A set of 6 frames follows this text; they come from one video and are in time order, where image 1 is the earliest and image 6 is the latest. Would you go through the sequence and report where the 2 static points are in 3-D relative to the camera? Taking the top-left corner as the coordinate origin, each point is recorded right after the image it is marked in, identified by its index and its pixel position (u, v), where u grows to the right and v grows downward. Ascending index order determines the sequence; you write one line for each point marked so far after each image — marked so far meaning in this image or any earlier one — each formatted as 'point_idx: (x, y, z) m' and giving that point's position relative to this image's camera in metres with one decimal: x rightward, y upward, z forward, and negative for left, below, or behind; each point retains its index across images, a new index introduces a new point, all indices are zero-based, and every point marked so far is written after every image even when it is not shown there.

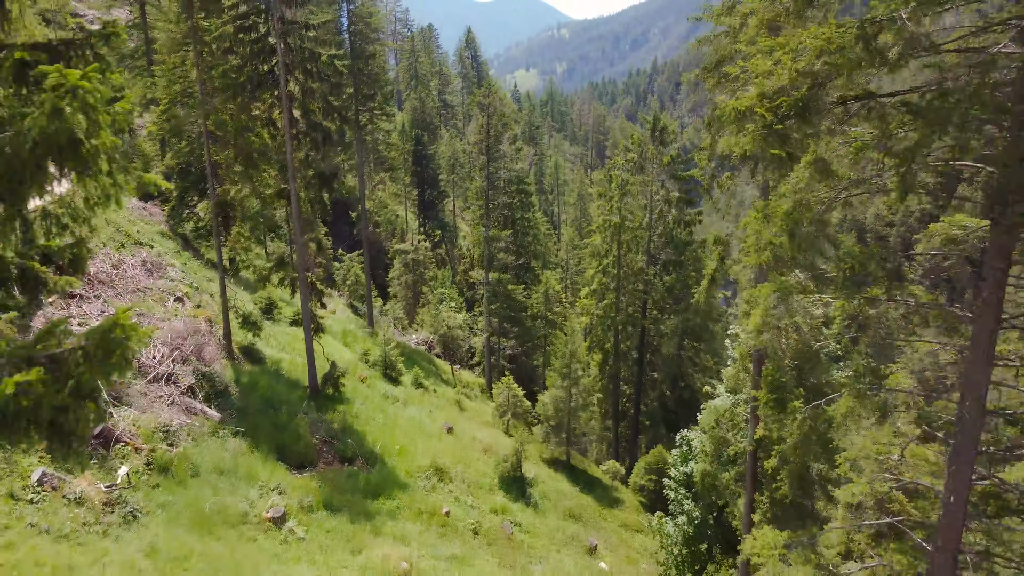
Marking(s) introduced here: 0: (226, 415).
0: (-4.5, -2.0, +12.9) m
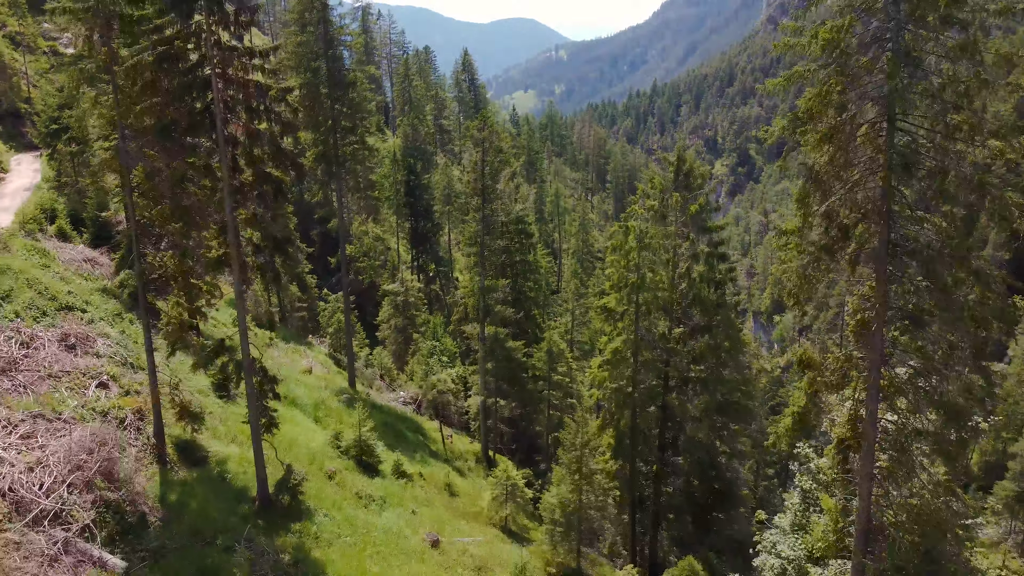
0: (-4.5, -3.3, +9.9) m
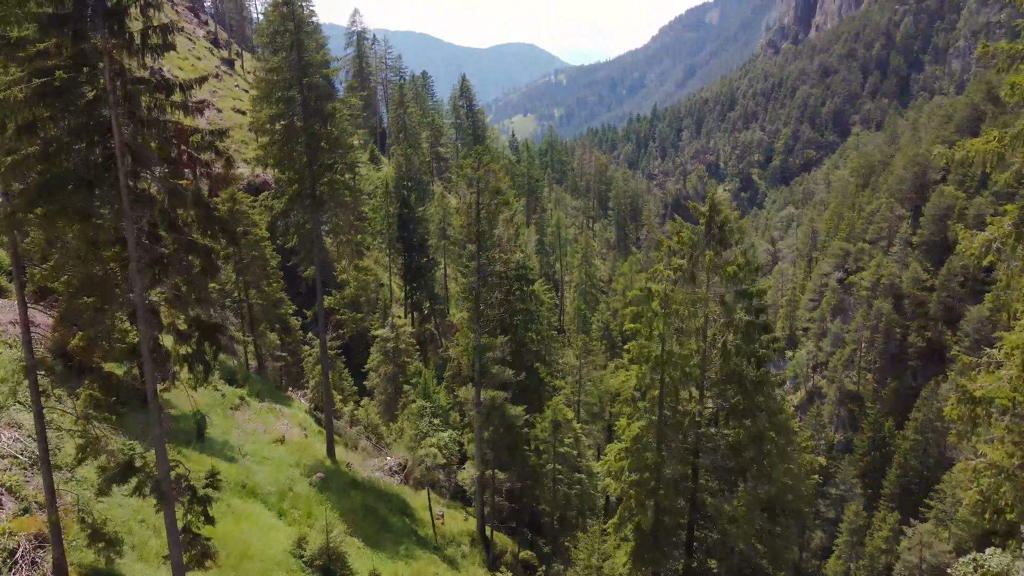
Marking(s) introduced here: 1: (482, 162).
0: (-4.5, -4.3, +7.0) m
1: (-0.7, +2.9, +19.2) m
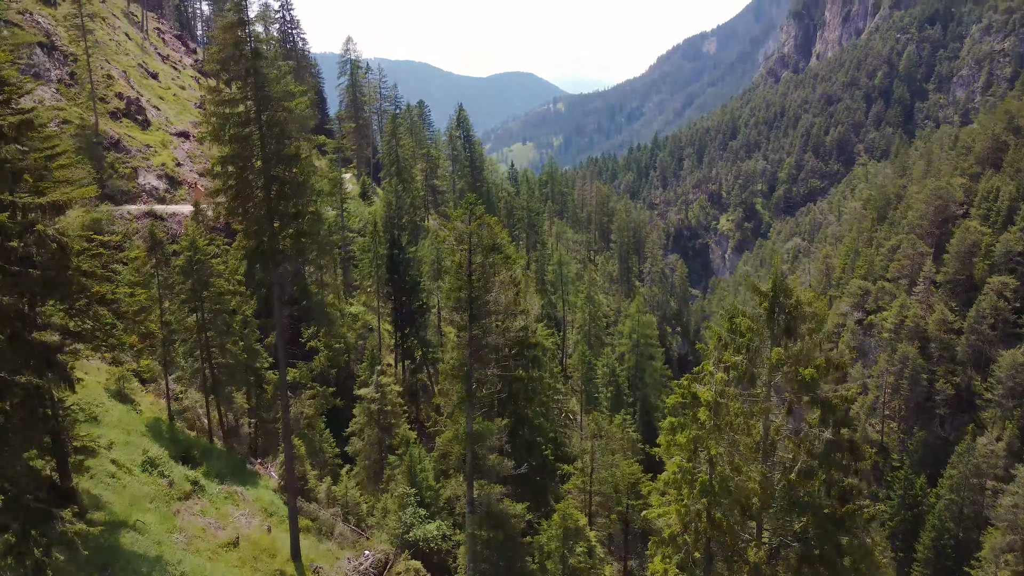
0: (-4.5, -5.4, +3.5) m
1: (-0.7, +1.5, +15.9) m
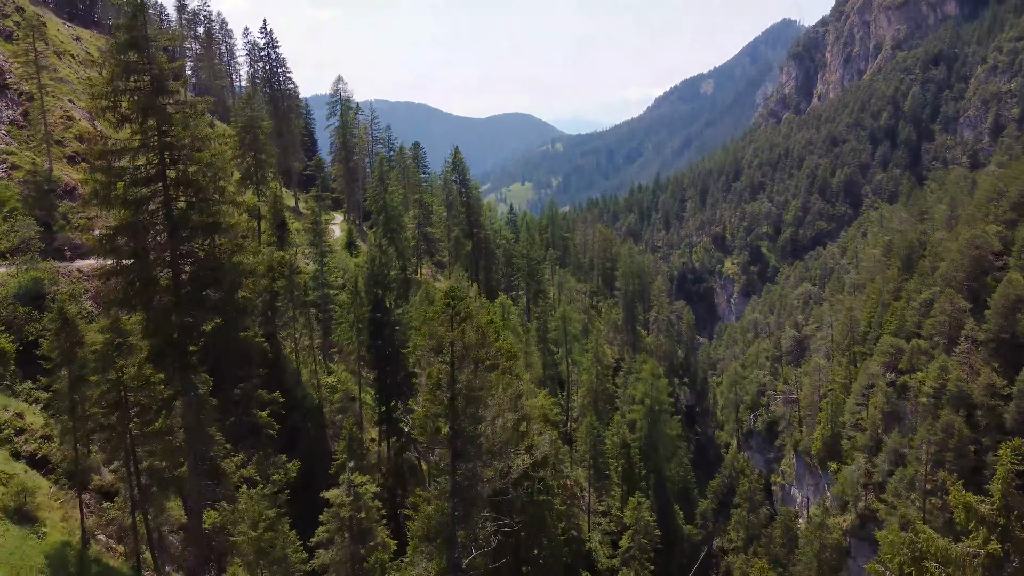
0: (-4.5, -6.6, -1.5) m
1: (-0.7, -0.3, +11.2) m
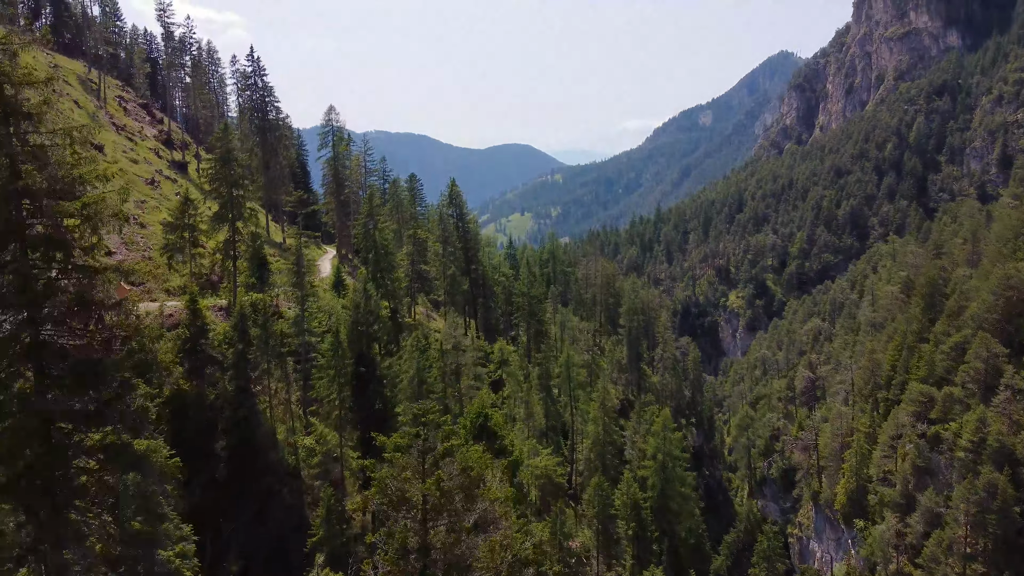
0: (-4.4, -7.1, -5.4) m
1: (-0.7, -1.3, +7.6) m
